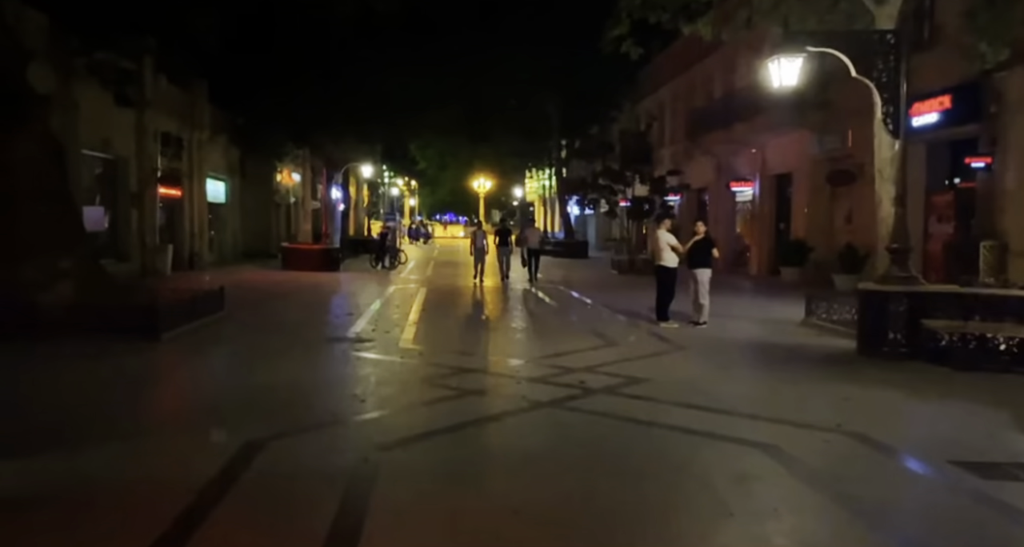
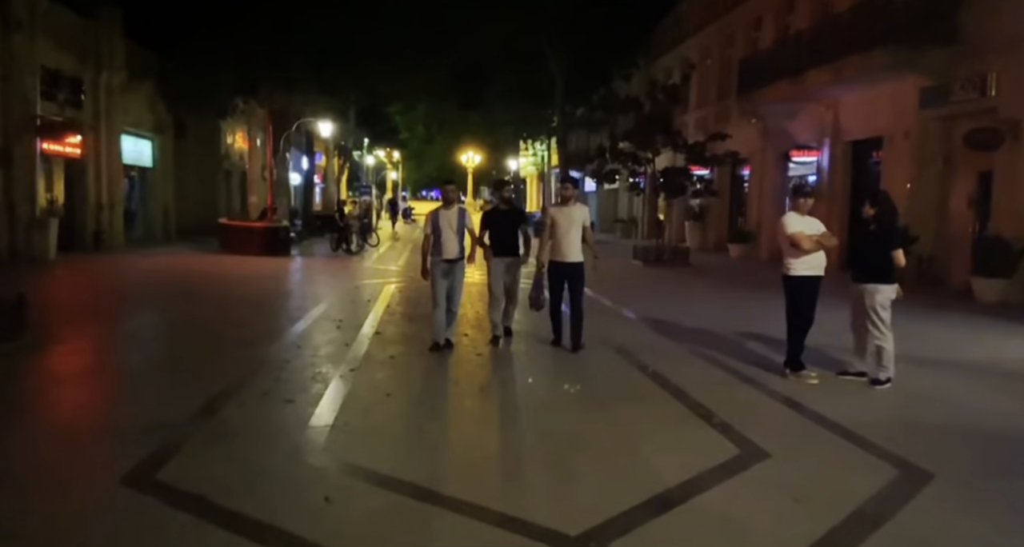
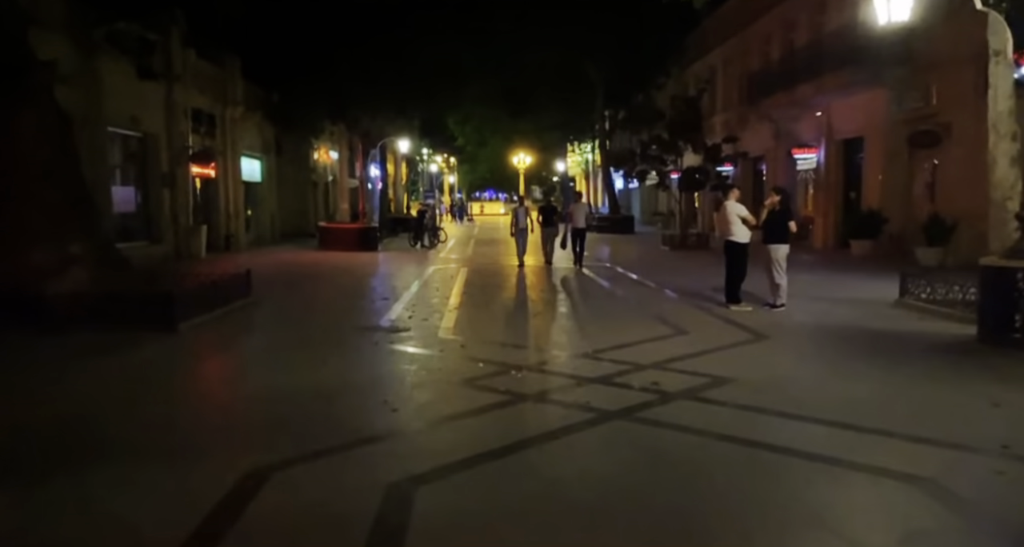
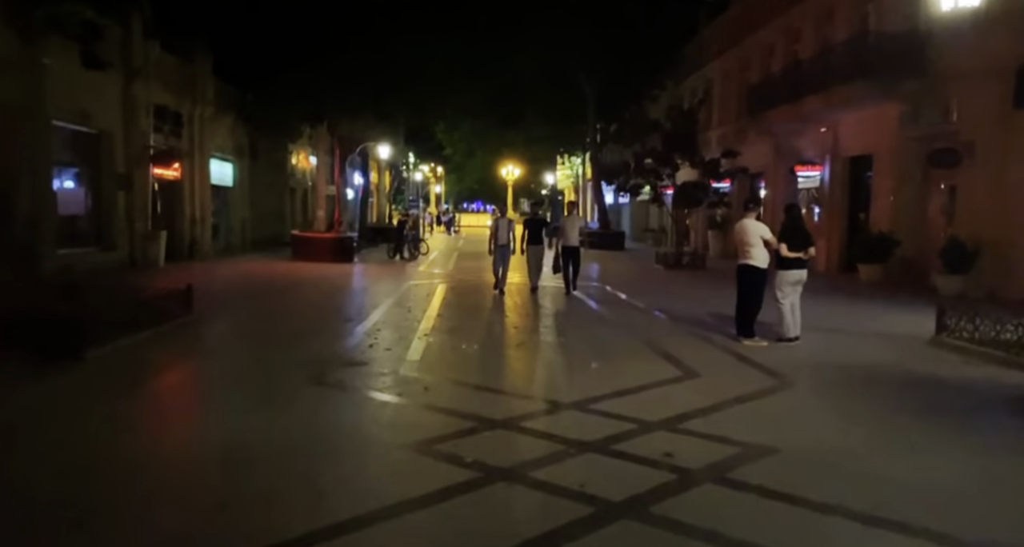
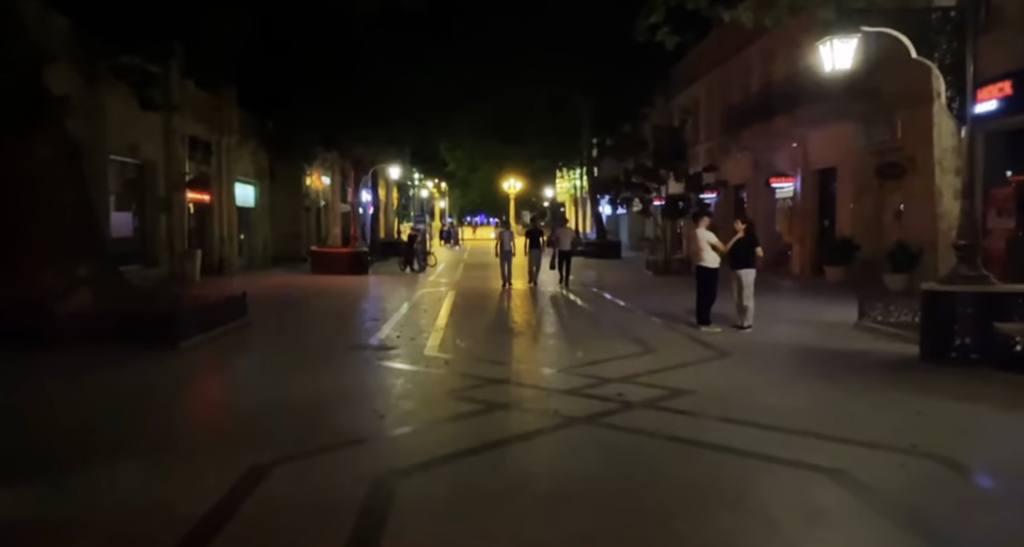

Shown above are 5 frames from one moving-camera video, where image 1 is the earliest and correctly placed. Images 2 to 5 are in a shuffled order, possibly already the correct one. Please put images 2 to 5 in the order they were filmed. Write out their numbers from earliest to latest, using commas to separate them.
5, 3, 4, 2
